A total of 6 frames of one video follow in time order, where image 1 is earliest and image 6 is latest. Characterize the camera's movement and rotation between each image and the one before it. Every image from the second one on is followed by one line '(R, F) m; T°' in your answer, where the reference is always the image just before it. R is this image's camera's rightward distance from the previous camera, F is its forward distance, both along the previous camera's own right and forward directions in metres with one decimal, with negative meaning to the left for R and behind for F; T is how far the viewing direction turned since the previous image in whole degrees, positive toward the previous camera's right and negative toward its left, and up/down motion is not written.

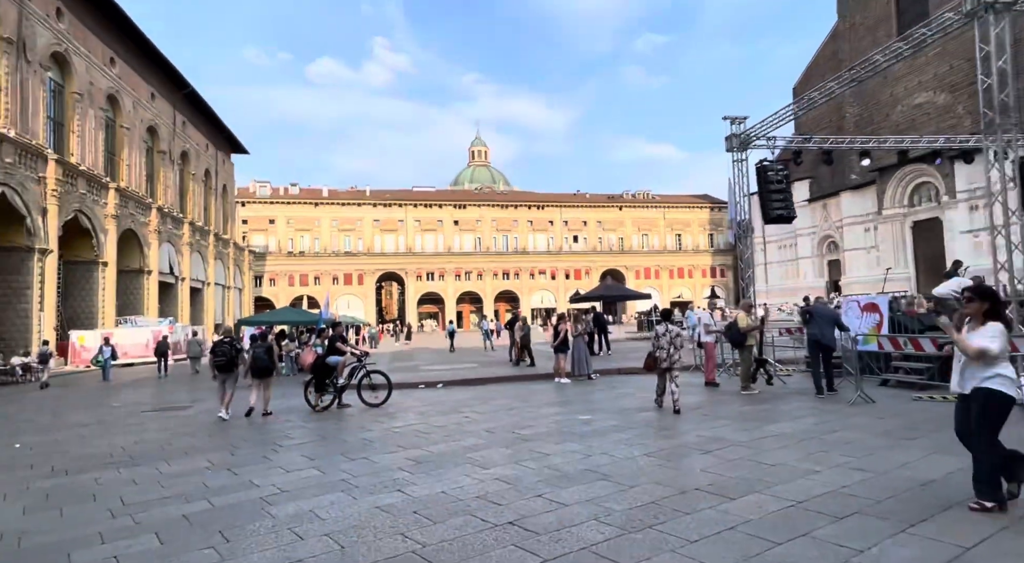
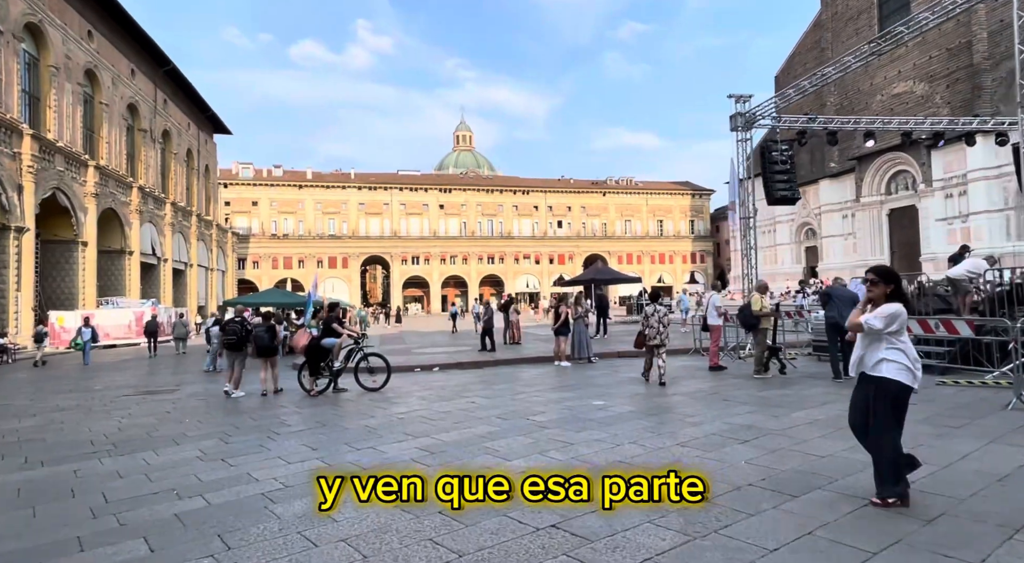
(-0.4, +0.6) m; +1°
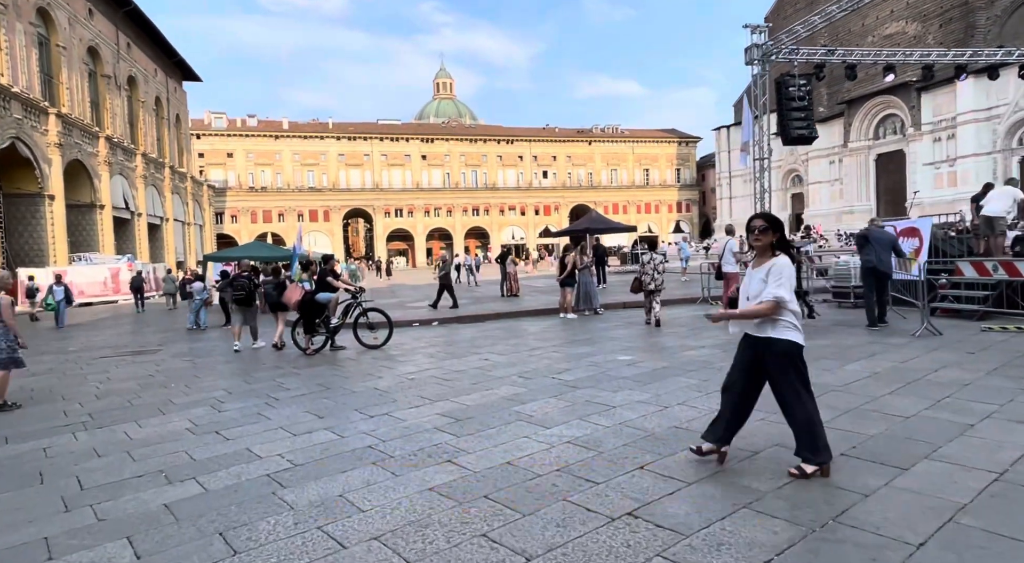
(-0.4, +0.8) m; +1°
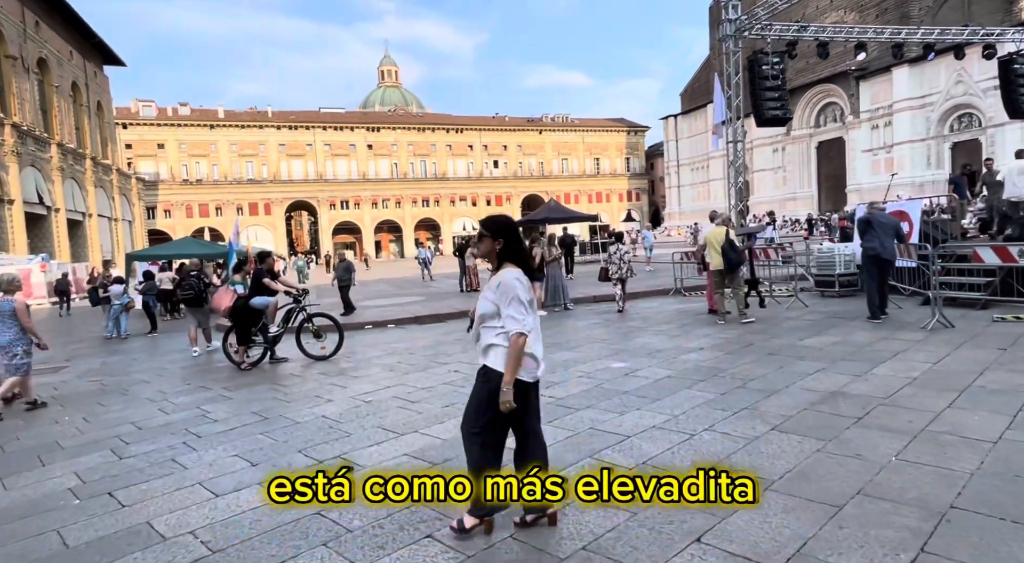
(-0.2, +1.2) m; +4°
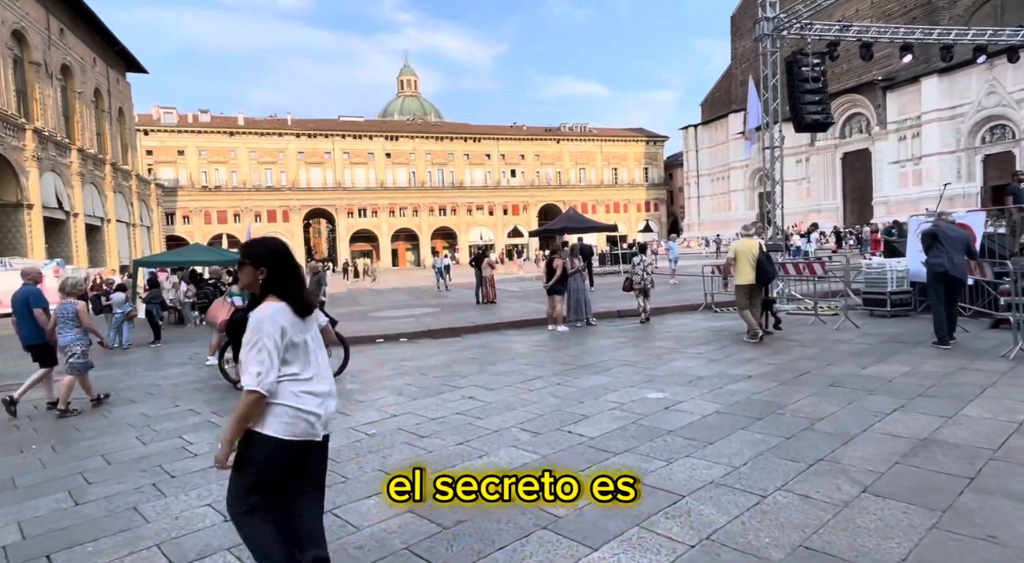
(-0.1, +0.8) m; -1°
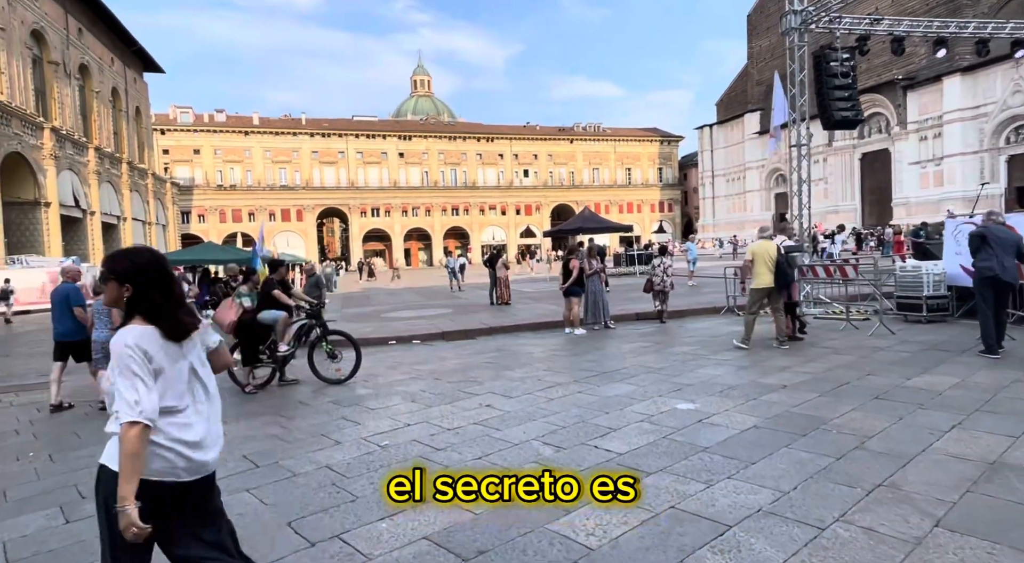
(-0.1, +0.4) m; -1°
